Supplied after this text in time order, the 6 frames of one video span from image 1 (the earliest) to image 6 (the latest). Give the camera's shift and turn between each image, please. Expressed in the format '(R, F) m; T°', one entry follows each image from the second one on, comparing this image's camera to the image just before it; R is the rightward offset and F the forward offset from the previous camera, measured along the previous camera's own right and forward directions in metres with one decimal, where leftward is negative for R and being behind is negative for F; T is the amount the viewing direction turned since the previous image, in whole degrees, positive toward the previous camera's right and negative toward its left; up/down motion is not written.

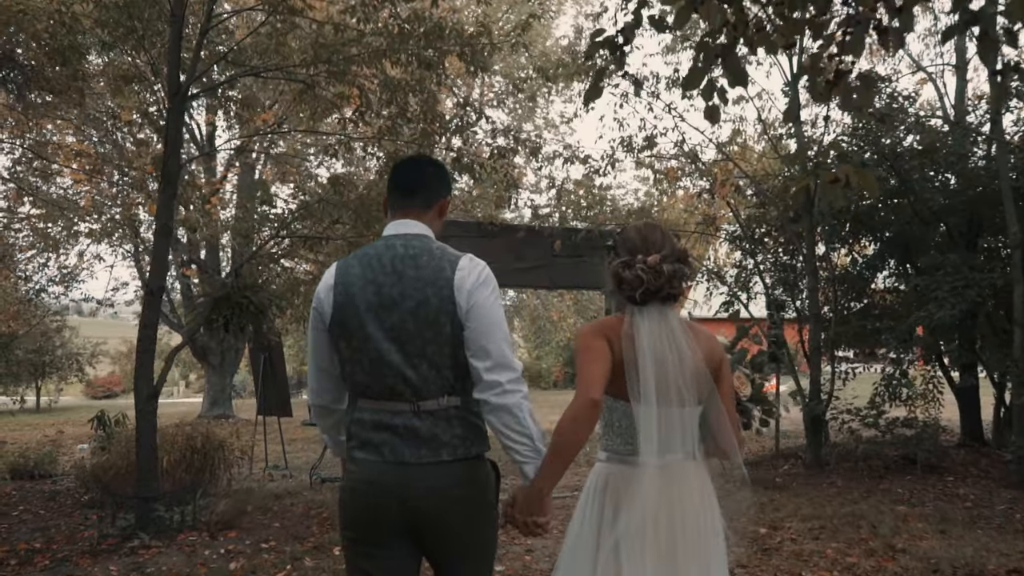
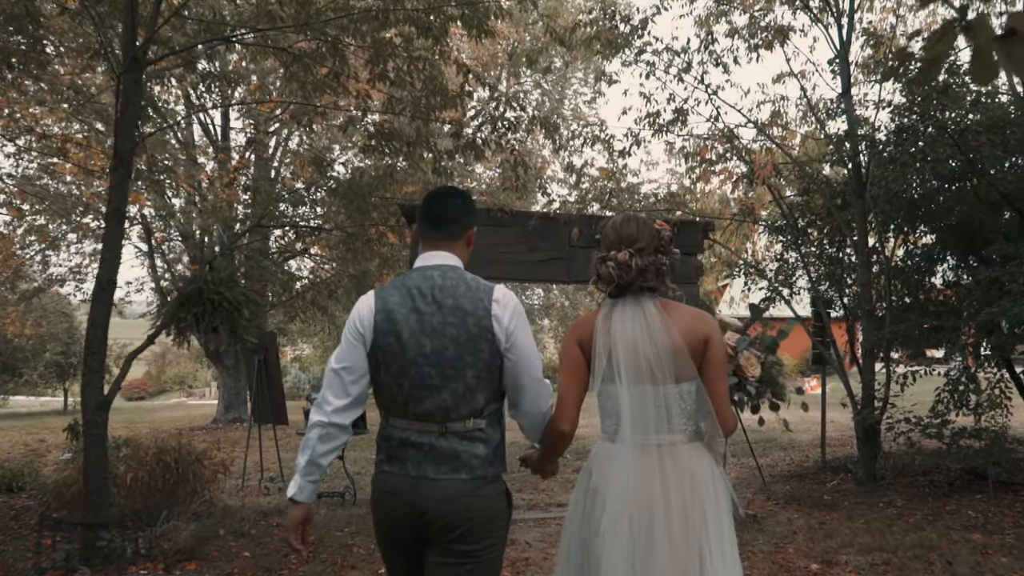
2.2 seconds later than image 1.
(+0.2, +0.9) m; -2°
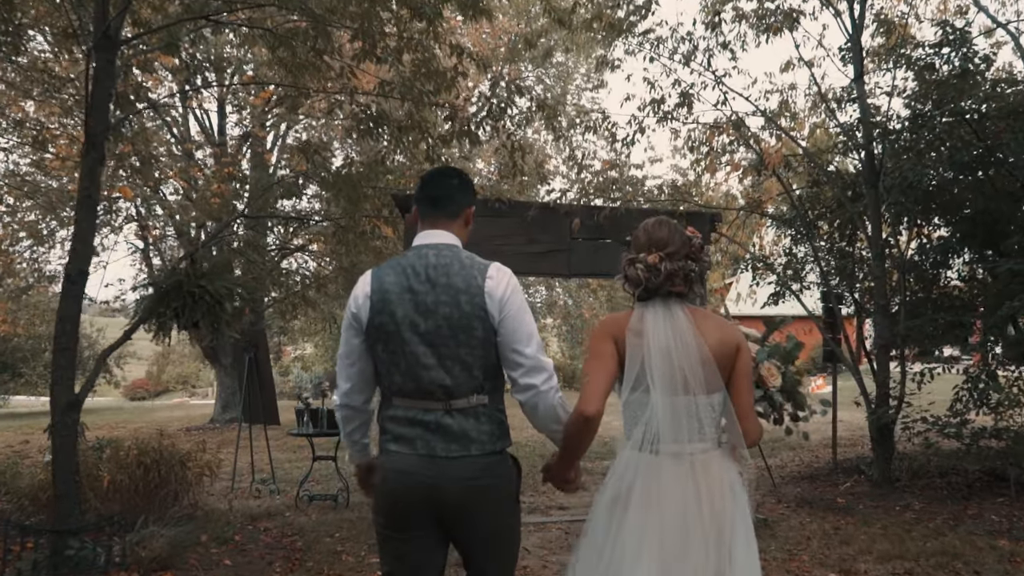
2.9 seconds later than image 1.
(0.0, +0.3) m; 0°
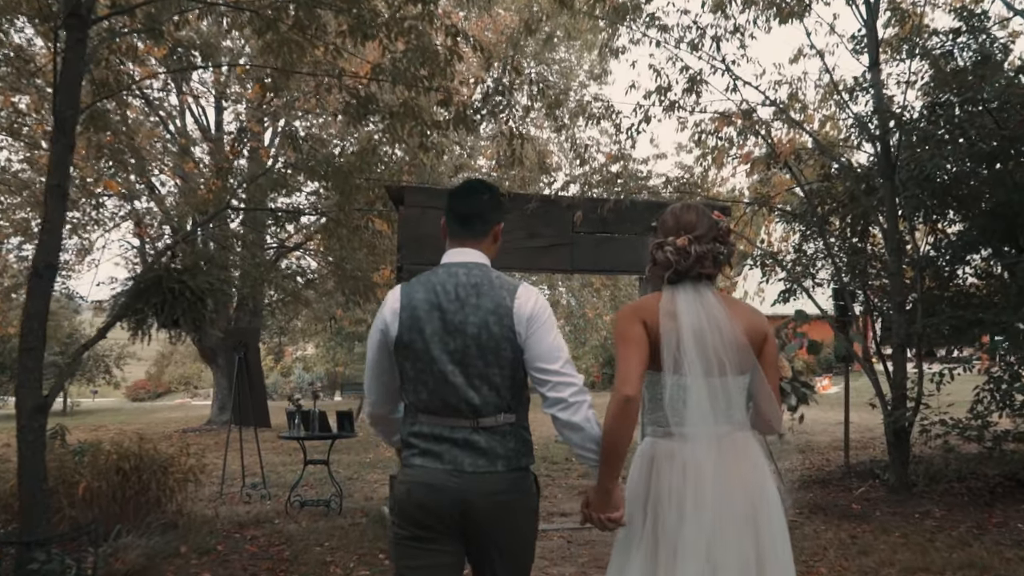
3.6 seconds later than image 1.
(0.0, +0.3) m; 0°
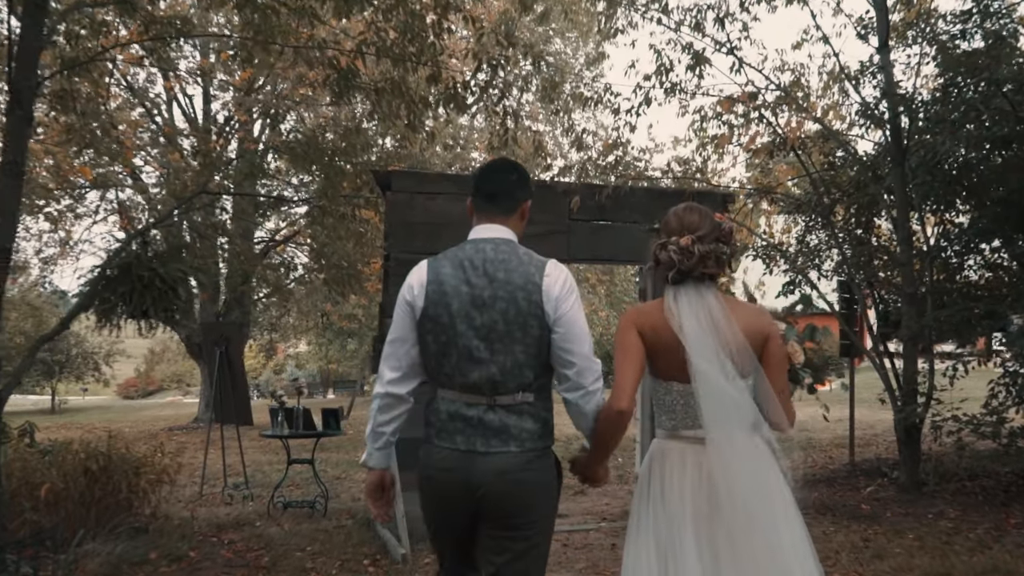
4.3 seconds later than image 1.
(0.0, +0.4) m; 0°
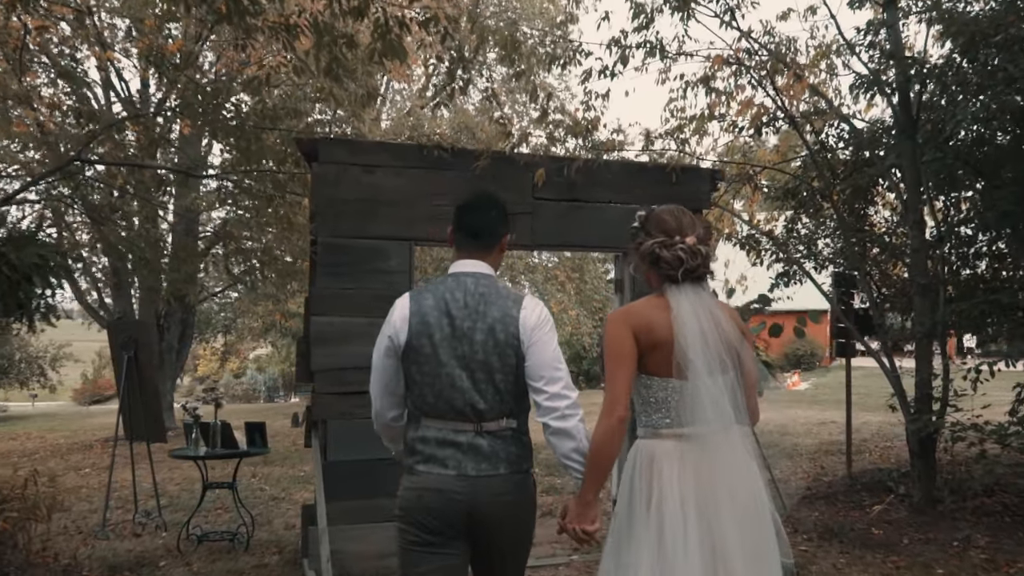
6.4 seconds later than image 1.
(+0.1, +1.1) m; +2°
